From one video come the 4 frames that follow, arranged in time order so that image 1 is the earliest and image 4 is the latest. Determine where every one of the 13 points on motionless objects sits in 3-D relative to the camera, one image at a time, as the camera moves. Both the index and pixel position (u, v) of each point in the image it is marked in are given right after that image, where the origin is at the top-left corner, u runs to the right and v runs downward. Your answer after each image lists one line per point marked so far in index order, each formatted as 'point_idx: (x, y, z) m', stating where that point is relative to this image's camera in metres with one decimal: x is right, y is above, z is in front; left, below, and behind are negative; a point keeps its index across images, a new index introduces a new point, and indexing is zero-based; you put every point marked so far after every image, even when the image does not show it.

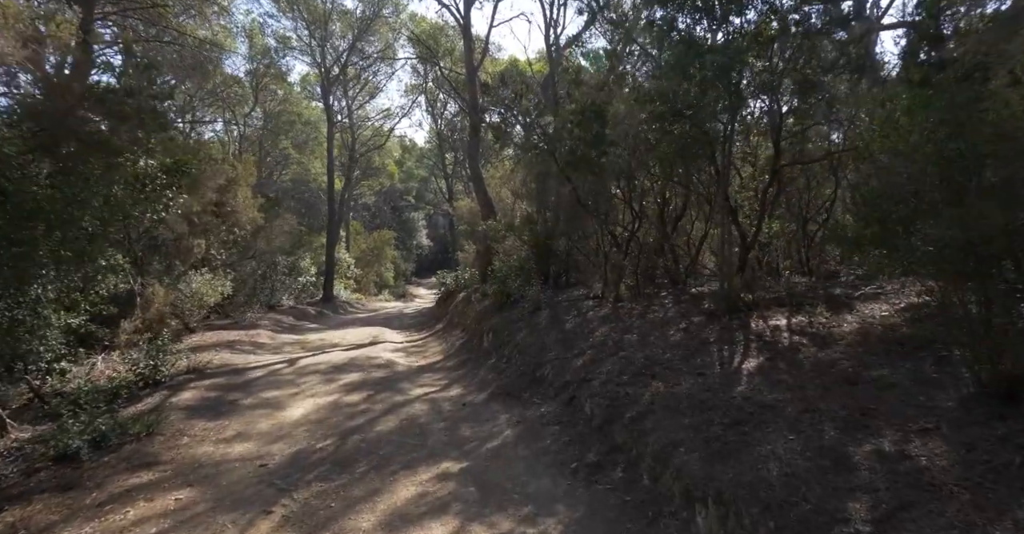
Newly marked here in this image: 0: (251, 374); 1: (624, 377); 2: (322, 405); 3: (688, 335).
0: (-4.2, -1.7, +9.3) m
1: (+1.1, -1.1, +5.7) m
2: (-2.5, -1.8, +7.5) m
3: (+1.9, -0.7, +6.3) m
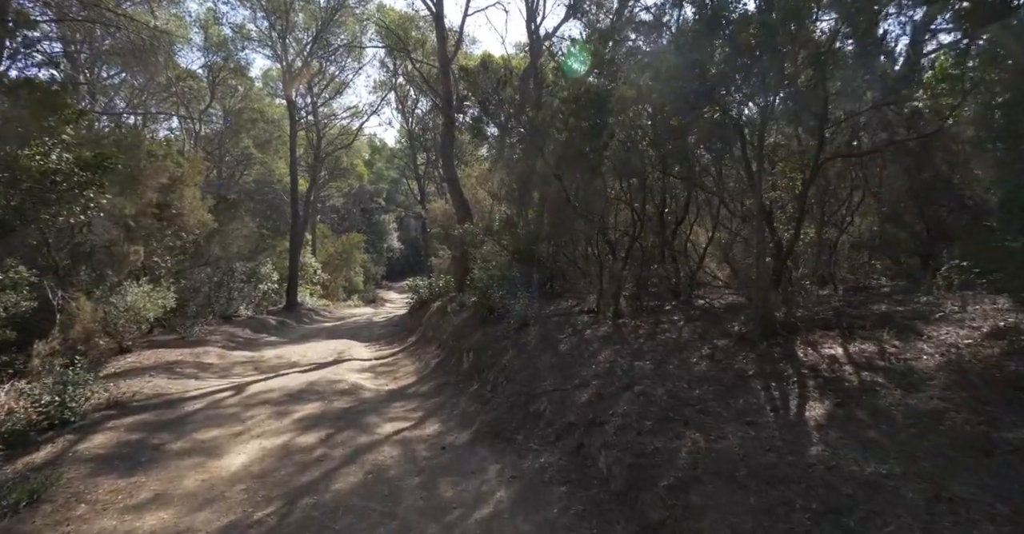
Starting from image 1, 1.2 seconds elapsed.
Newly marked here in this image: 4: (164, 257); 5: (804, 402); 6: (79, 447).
0: (-4.4, -1.9, +7.9) m
1: (+1.0, -1.2, +4.5) m
2: (-2.6, -2.0, +6.2) m
3: (+1.8, -0.9, +5.2) m
4: (-8.6, +0.3, +14.3) m
5: (+2.0, -0.9, +4.0) m
6: (-4.6, -1.9, +6.1) m
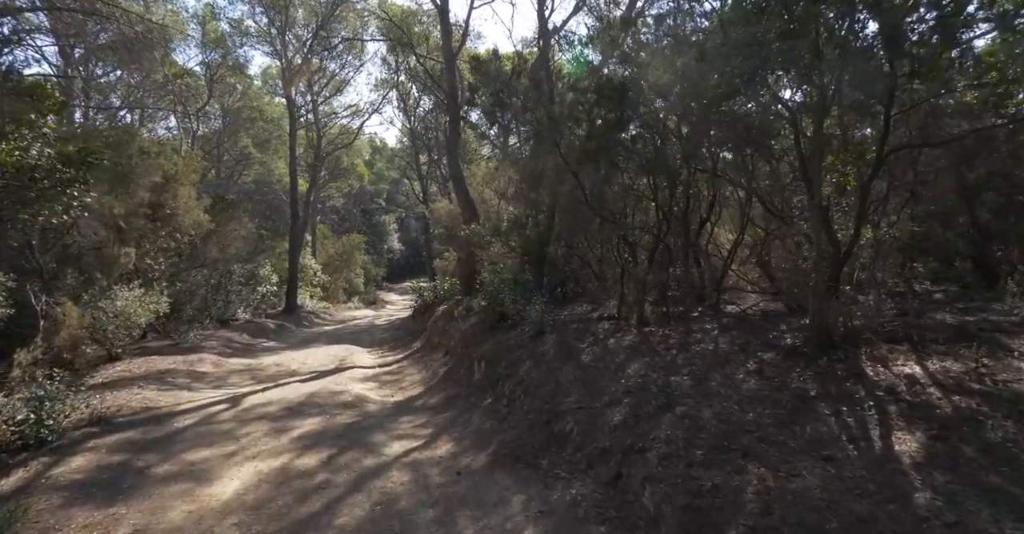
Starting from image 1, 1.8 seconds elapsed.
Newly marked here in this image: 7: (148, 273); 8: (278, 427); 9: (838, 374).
0: (-4.2, -2.0, +7.3) m
1: (+1.3, -1.3, +3.9) m
2: (-2.4, -2.0, +5.6) m
3: (+2.0, -0.9, +4.6) m
4: (-8.4, +0.2, +13.7) m
5: (+2.2, -1.0, +3.4) m
6: (-4.4, -2.0, +5.5) m
7: (-8.4, -0.1, +13.4) m
8: (-2.9, -2.0, +7.2) m
9: (+2.4, -0.8, +4.3) m
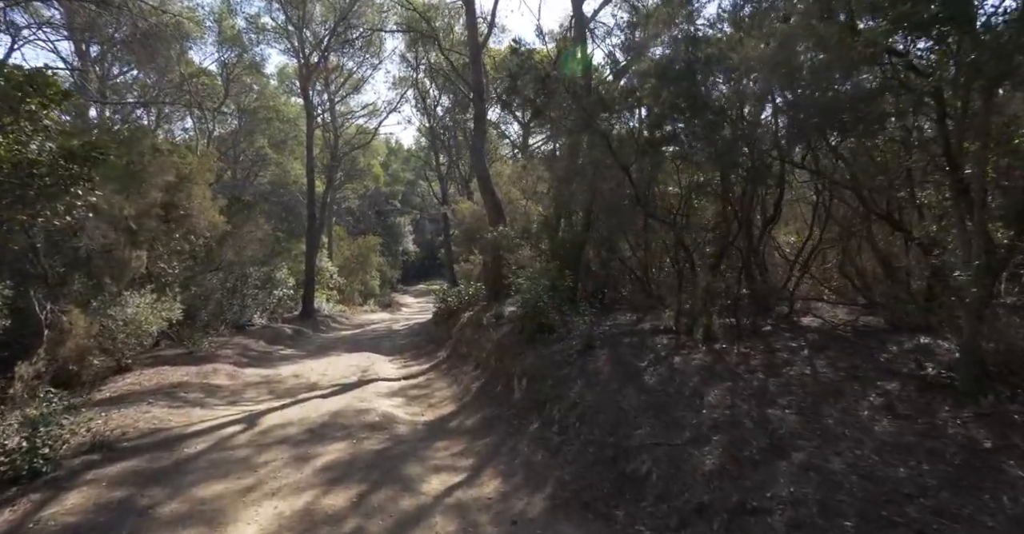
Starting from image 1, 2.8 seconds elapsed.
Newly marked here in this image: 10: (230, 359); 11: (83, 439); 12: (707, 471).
0: (-3.7, -2.0, +6.5) m
1: (+1.7, -1.3, +3.1) m
2: (-1.9, -2.1, +4.8) m
3: (+2.5, -1.0, +3.7) m
4: (-7.7, +0.1, +13.0) m
5: (+2.7, -1.1, +2.5) m
6: (-3.9, -2.0, +4.8) m
7: (-7.7, -0.2, +12.7) m
8: (-2.3, -2.1, +6.4) m
9: (+2.9, -0.9, +3.4) m
10: (-6.0, -1.9, +12.2) m
11: (-4.7, -1.9, +6.4) m
12: (+1.3, -1.4, +4.0) m
